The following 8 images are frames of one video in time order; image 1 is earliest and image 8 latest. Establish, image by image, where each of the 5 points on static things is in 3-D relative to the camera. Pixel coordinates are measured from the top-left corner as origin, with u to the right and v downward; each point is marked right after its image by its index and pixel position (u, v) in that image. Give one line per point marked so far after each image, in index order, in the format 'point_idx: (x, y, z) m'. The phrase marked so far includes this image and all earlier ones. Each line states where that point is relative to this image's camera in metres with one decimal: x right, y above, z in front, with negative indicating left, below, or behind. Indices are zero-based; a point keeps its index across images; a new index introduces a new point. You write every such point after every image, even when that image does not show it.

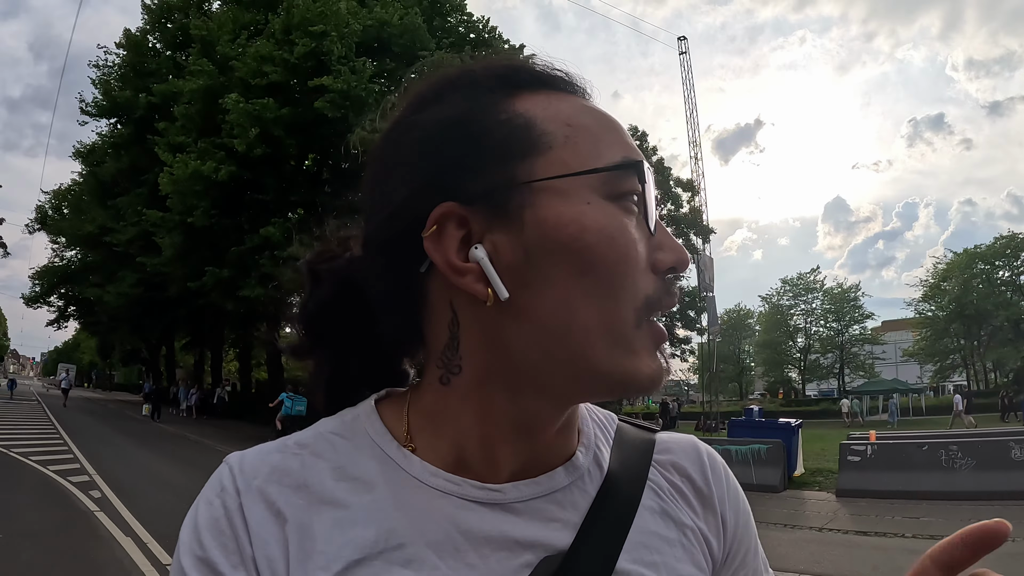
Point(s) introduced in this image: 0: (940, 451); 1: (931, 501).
0: (+6.1, -2.3, +9.8) m
1: (+5.9, -3.0, +9.7) m
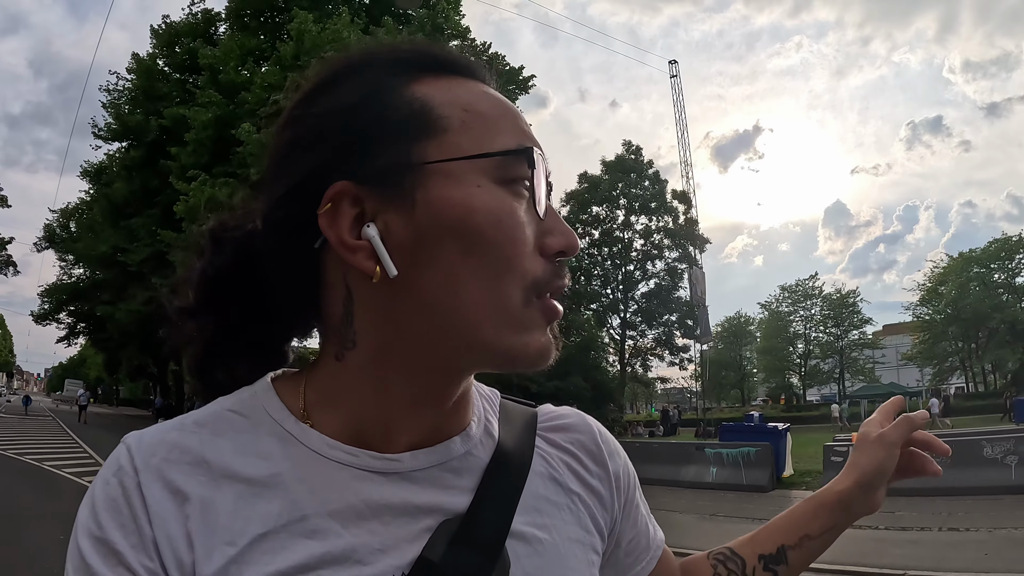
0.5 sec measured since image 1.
0: (+6.2, -2.5, +10.5) m
1: (+6.0, -3.1, +10.3) m
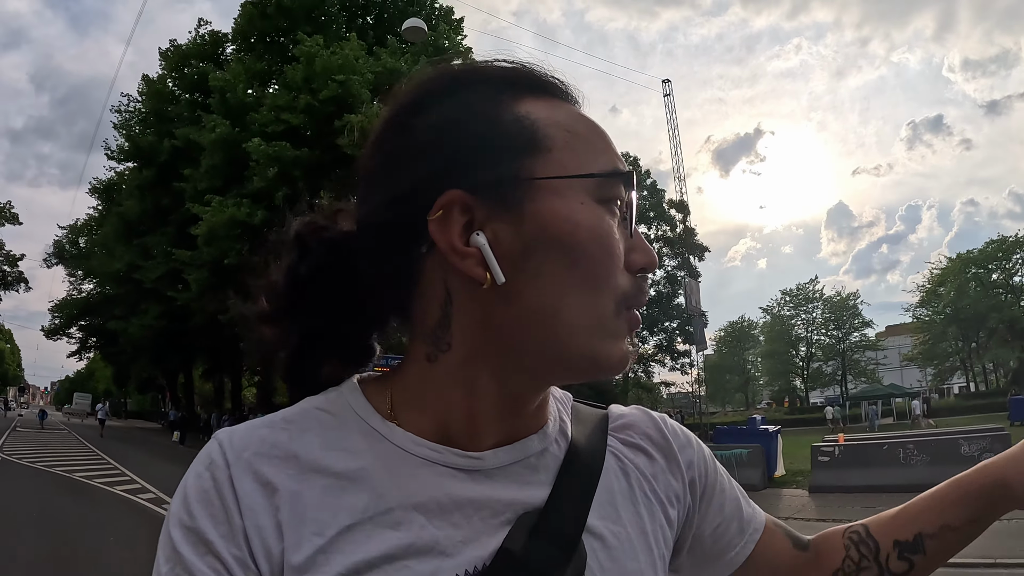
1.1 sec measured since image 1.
0: (+6.3, -2.6, +11.1) m
1: (+6.0, -3.3, +11.0) m
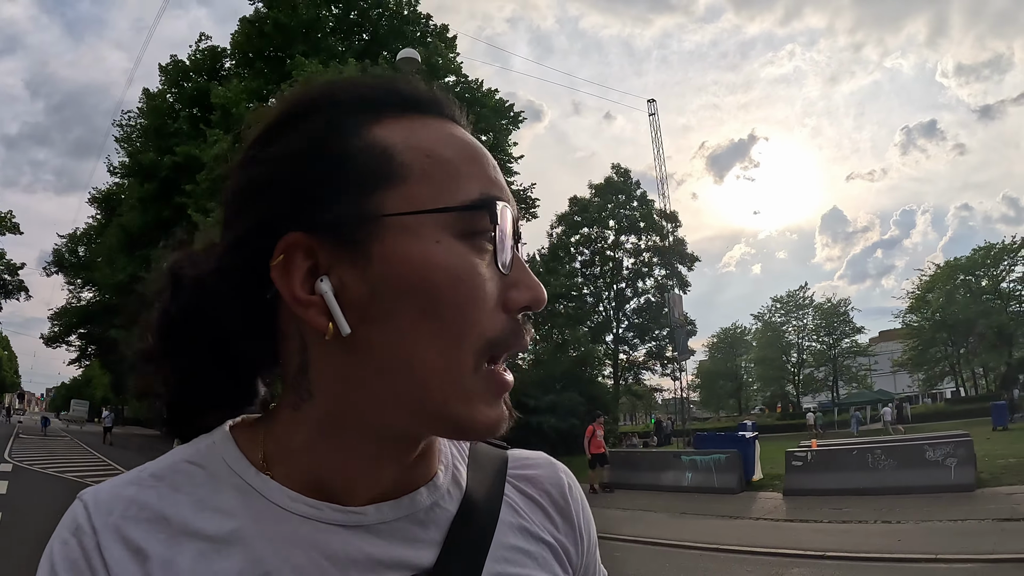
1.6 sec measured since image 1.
0: (+6.1, -2.9, +11.8) m
1: (+5.9, -3.5, +11.6) m
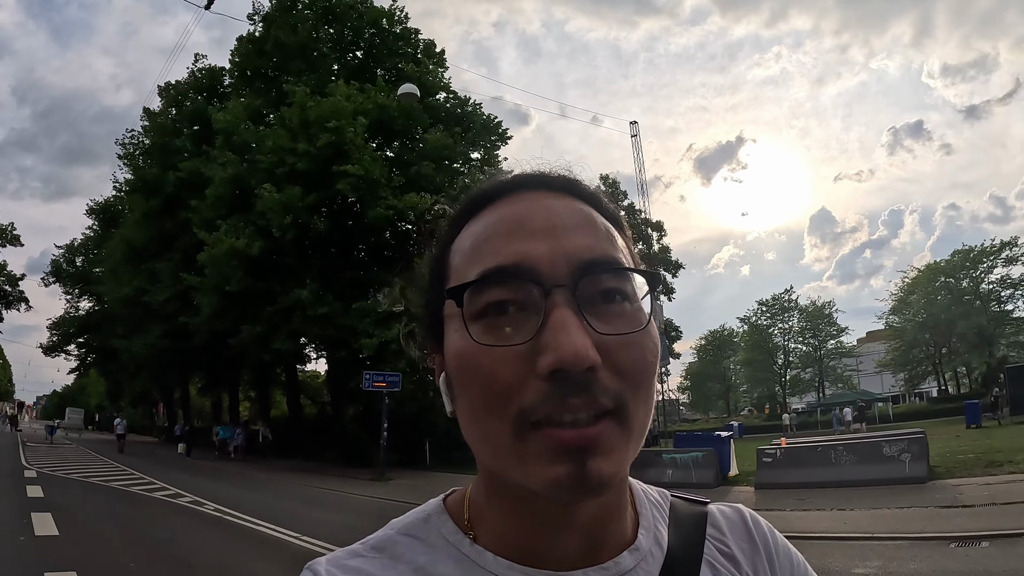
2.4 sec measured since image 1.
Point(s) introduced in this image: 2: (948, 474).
0: (+6.0, -3.1, +12.9) m
1: (+5.8, -3.8, +12.8) m
2: (+8.3, -3.6, +13.0) m
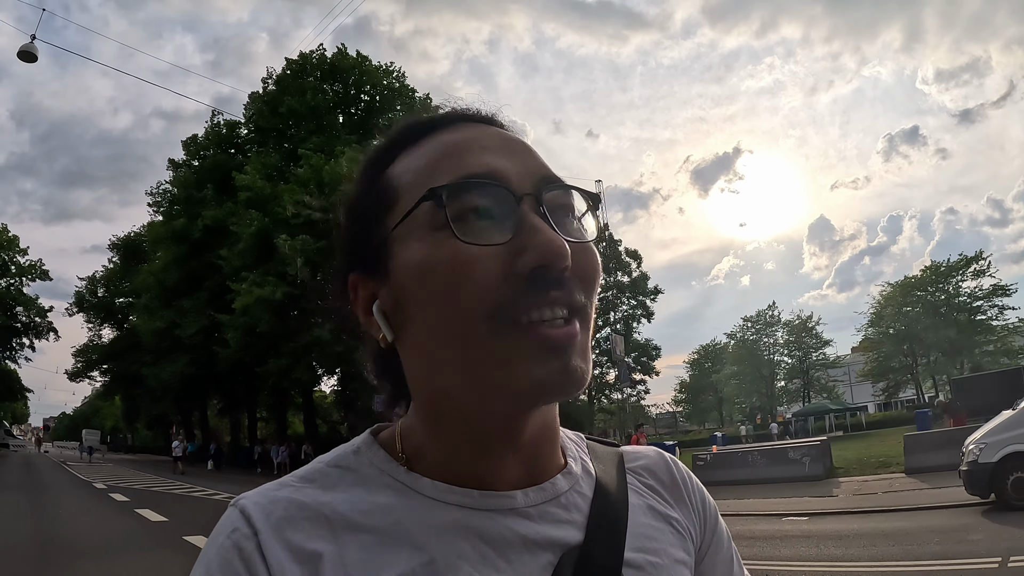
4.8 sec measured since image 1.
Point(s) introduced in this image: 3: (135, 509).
0: (+5.6, -4.0, +16.2) m
1: (+5.4, -4.6, +16.1) m
2: (+7.9, -4.4, +16.3) m
3: (-7.4, -4.3, +13.4) m
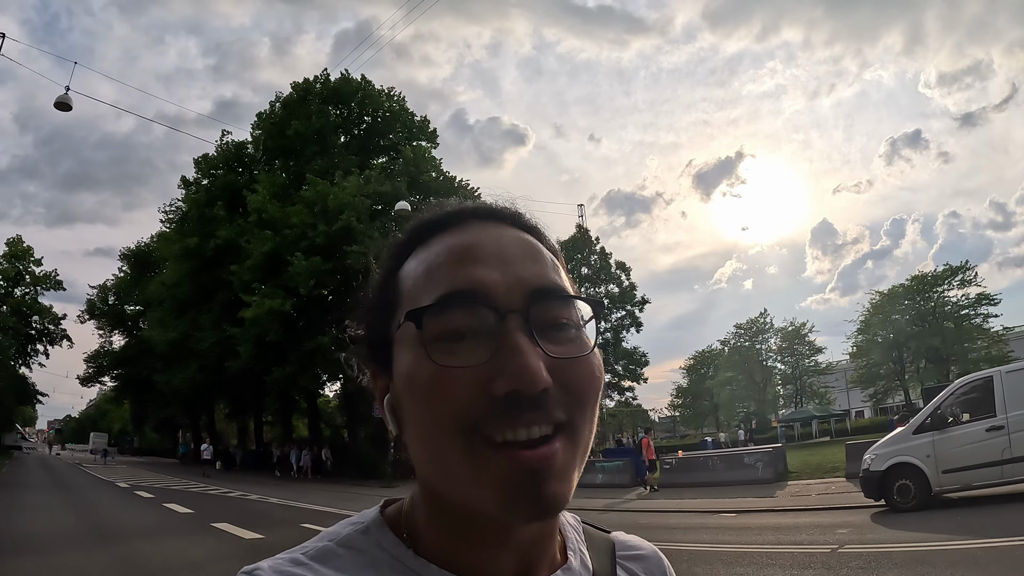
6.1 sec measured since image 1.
0: (+5.2, -4.5, +18.0) m
1: (+5.0, -5.2, +17.9) m
2: (+7.5, -5.0, +18.1) m
3: (-7.8, -4.8, +15.2) m
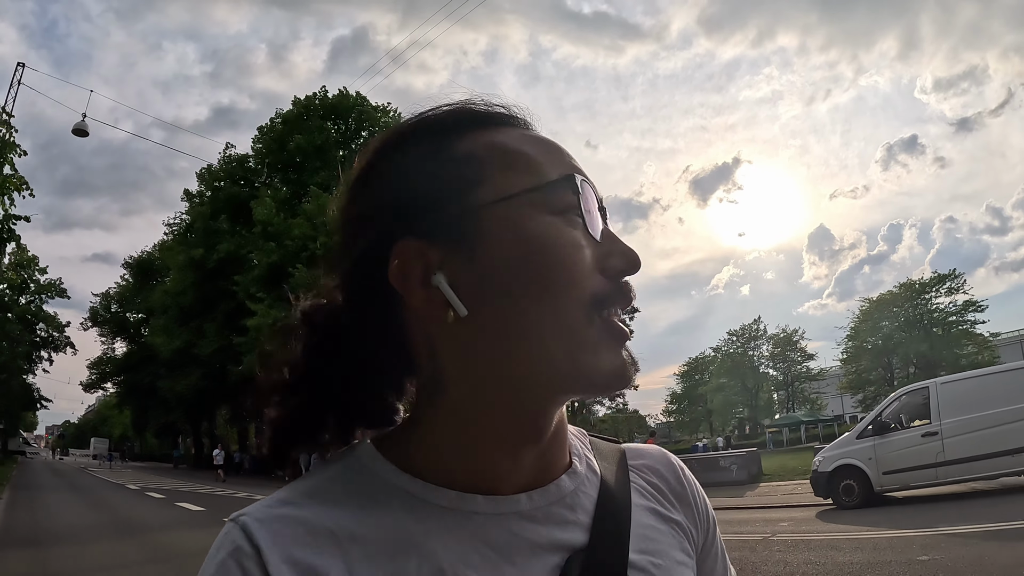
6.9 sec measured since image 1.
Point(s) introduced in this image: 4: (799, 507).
0: (+4.9, -4.9, +19.2) m
1: (+4.7, -5.5, +19.0) m
2: (+7.2, -5.4, +19.2) m
3: (-8.1, -5.2, +16.3) m
4: (+5.1, -3.9, +12.1) m
